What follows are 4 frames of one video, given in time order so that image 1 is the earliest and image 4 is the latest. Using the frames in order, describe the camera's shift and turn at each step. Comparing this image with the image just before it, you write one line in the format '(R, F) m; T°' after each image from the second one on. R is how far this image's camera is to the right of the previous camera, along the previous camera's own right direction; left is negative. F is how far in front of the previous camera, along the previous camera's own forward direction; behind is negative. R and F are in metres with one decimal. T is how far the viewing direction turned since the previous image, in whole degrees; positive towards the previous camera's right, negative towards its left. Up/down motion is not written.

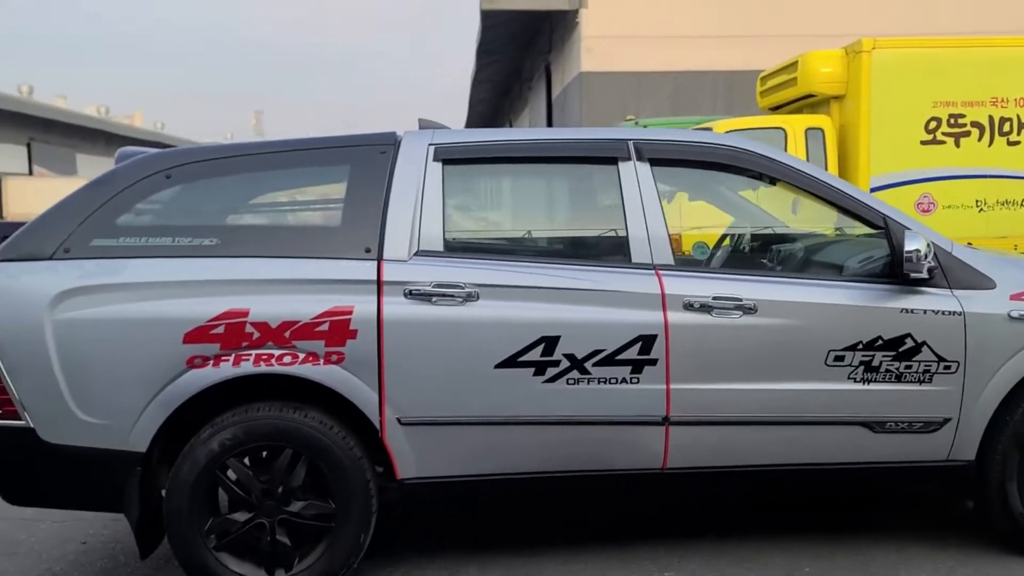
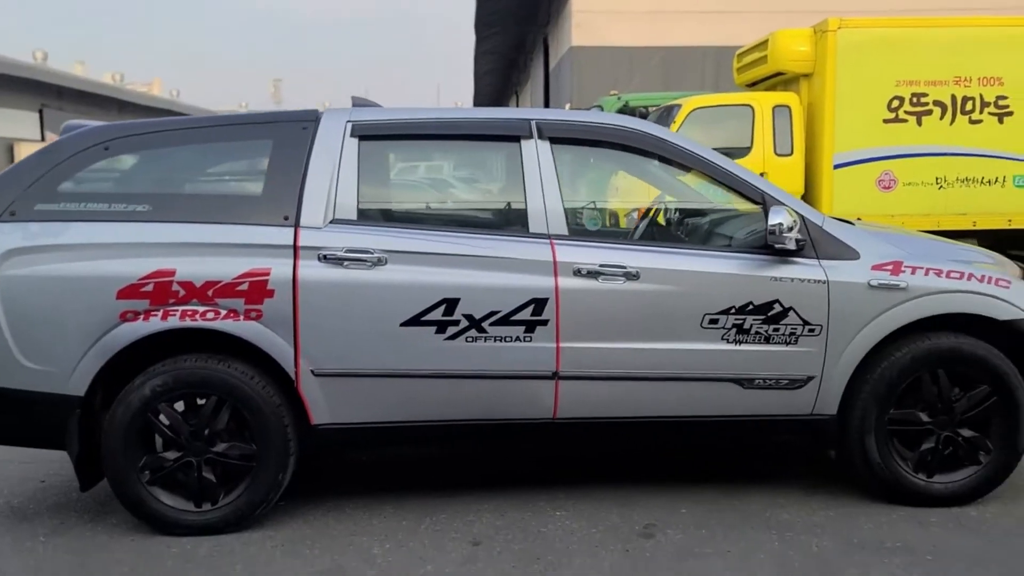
(+0.5, -0.4) m; -1°
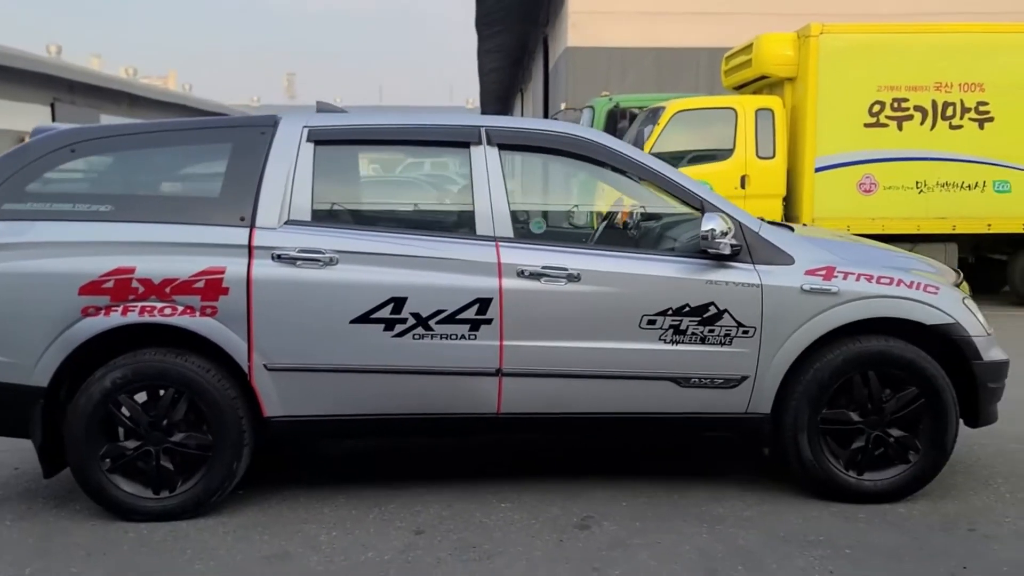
(+0.3, -0.2) m; -1°
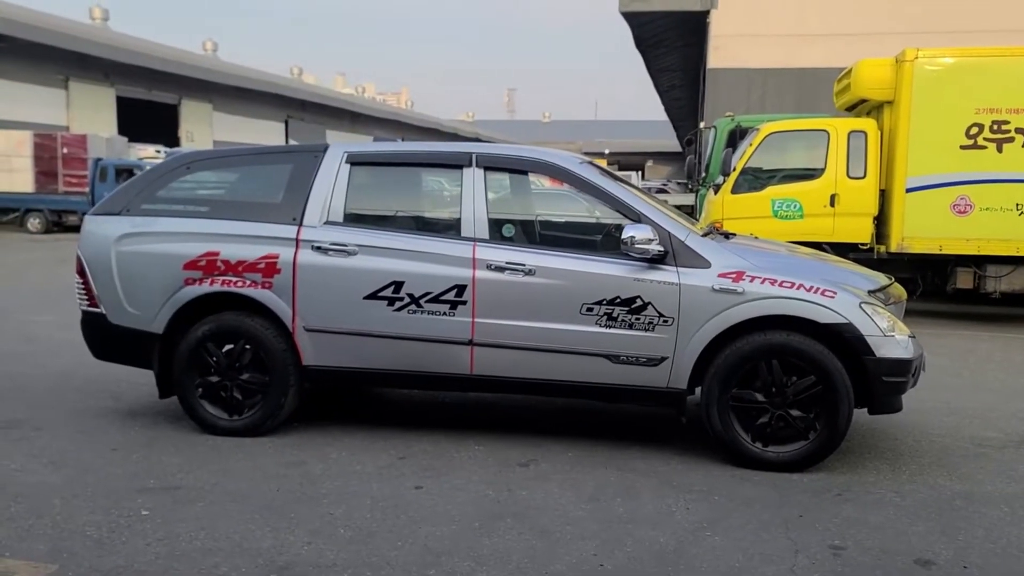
(+1.4, -1.0) m; -14°
